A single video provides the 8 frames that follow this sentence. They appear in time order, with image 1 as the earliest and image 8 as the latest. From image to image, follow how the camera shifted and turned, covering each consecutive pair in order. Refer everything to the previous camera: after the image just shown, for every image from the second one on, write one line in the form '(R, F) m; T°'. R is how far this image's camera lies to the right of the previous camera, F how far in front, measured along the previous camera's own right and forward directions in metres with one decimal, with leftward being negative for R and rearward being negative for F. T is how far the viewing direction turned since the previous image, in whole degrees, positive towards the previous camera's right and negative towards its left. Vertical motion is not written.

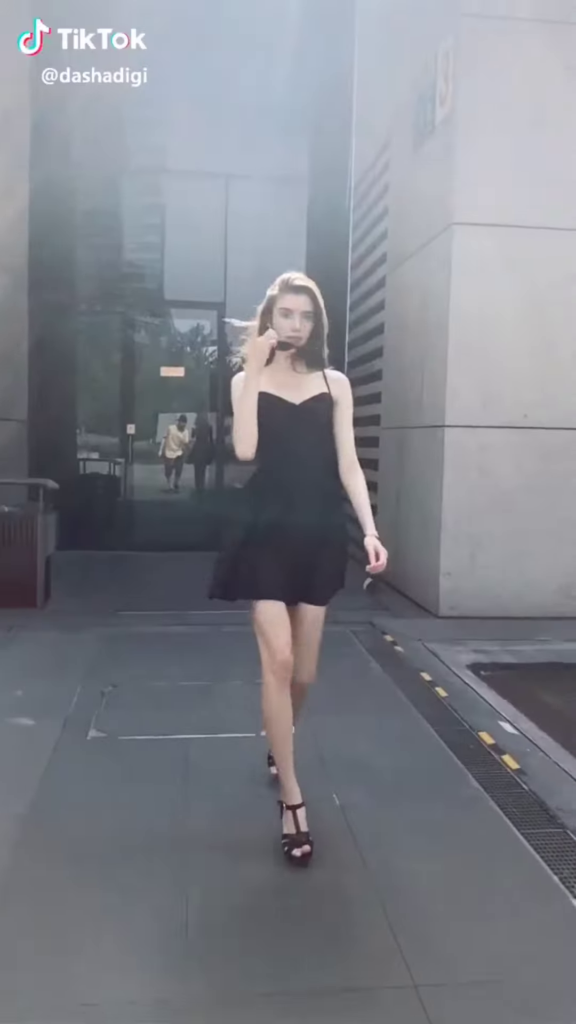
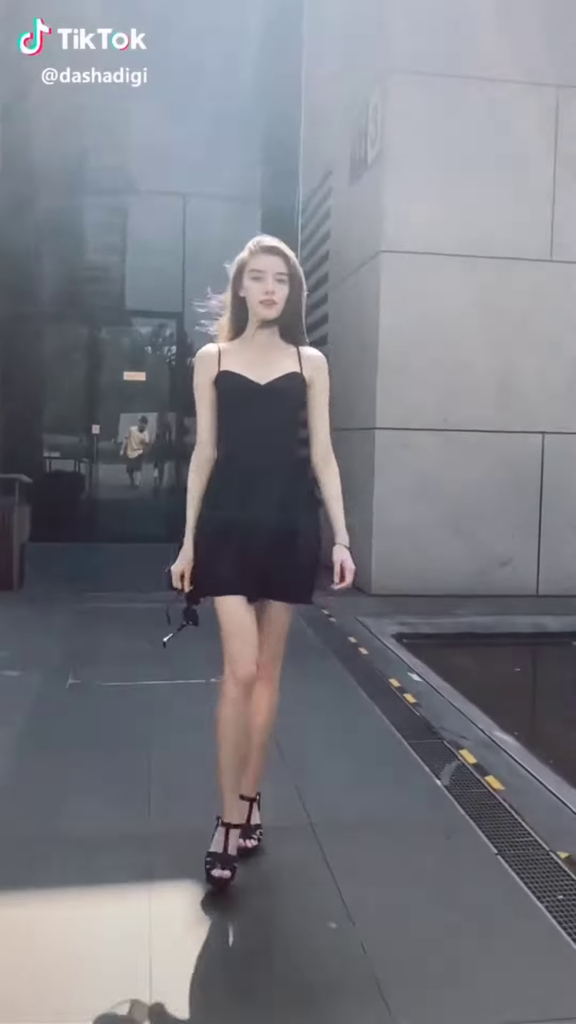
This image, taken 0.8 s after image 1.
(+0.1, -1.0) m; +2°
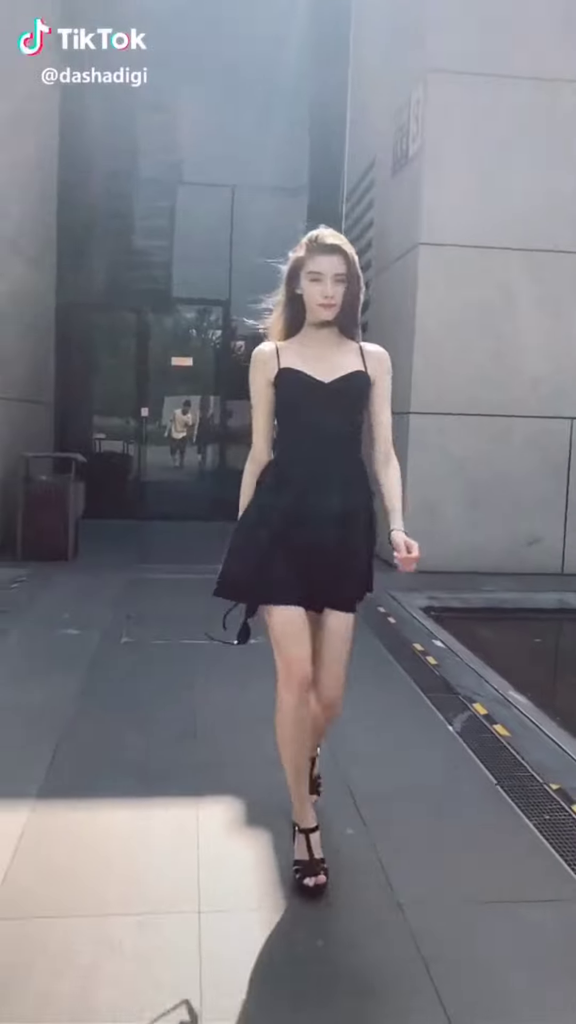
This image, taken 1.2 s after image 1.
(0.0, -0.5) m; -3°
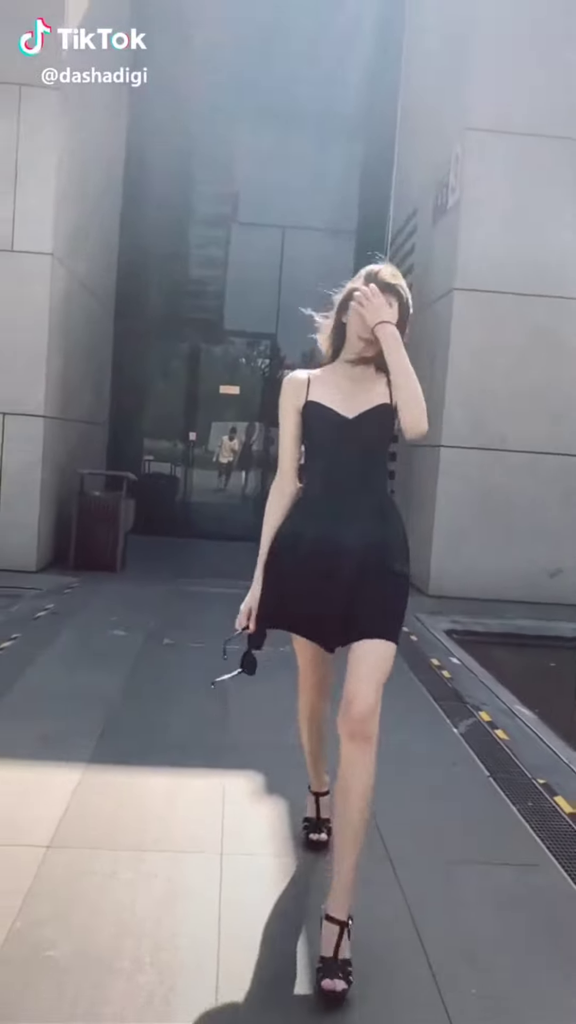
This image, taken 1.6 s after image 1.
(+0.1, -0.5) m; -3°
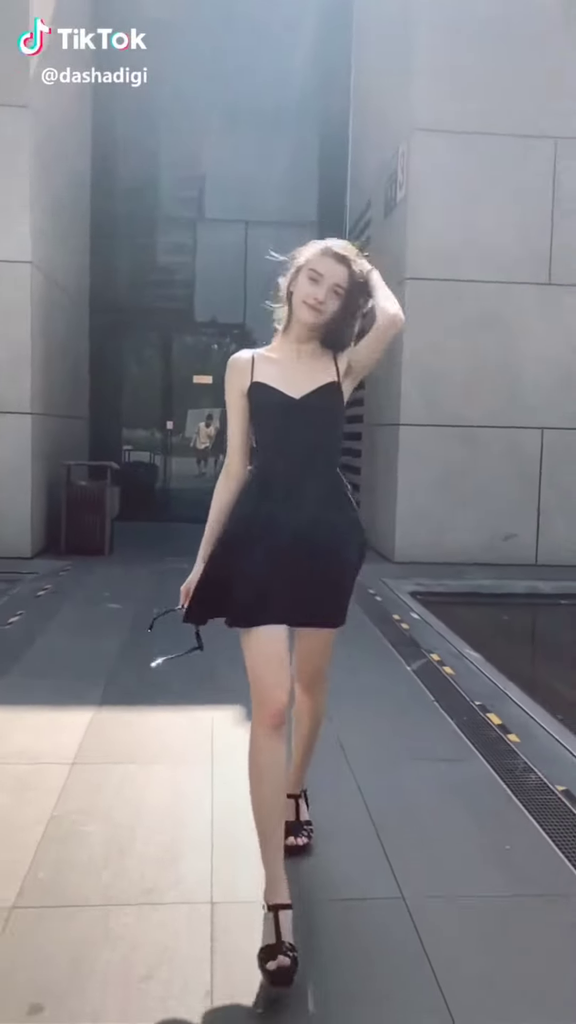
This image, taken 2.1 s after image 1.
(+0.1, -0.8) m; +1°
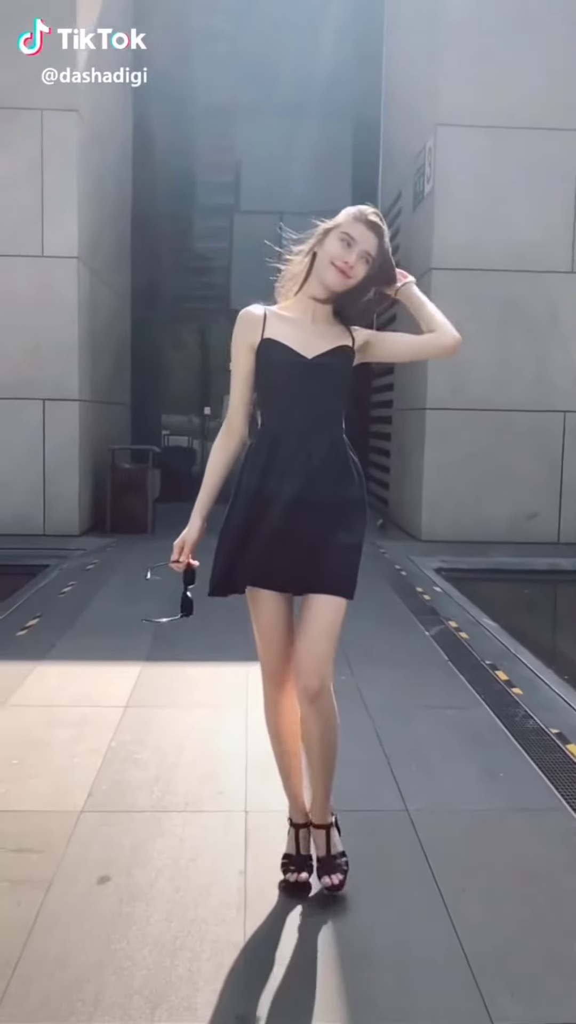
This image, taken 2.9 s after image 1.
(+0.1, -0.5) m; -2°
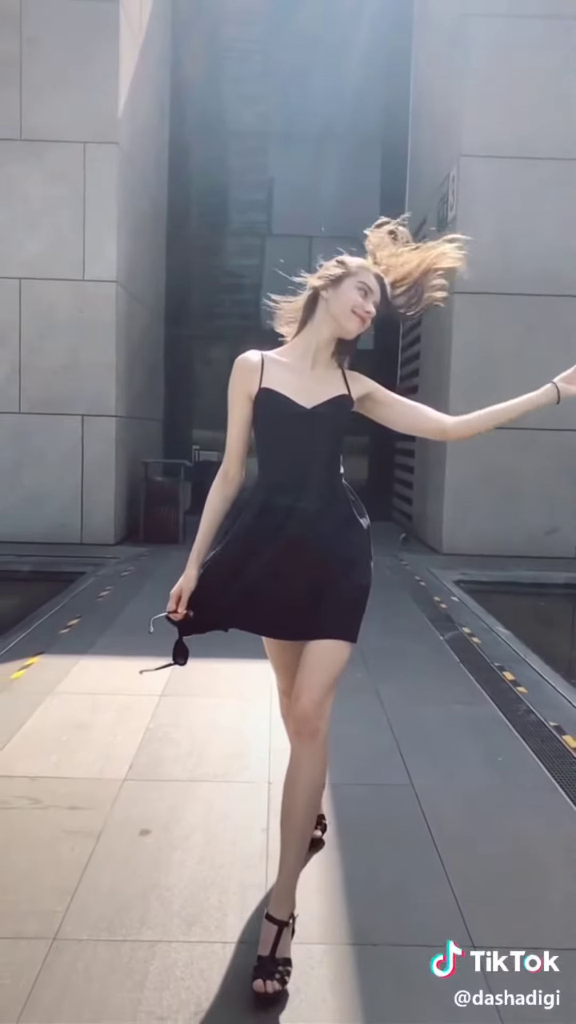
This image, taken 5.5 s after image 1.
(0.0, -0.4) m; -2°
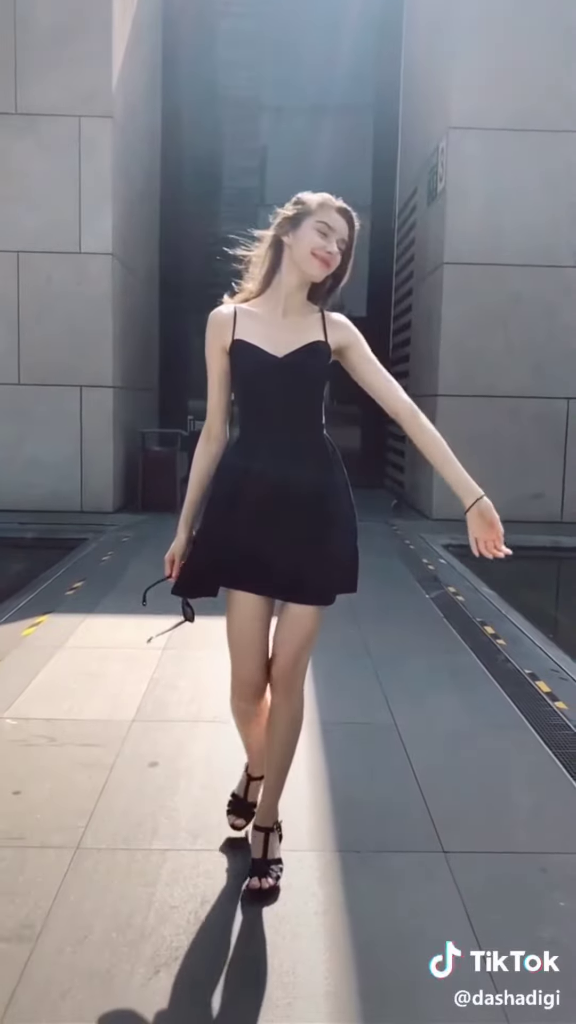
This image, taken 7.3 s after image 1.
(0.0, -0.3) m; 0°
